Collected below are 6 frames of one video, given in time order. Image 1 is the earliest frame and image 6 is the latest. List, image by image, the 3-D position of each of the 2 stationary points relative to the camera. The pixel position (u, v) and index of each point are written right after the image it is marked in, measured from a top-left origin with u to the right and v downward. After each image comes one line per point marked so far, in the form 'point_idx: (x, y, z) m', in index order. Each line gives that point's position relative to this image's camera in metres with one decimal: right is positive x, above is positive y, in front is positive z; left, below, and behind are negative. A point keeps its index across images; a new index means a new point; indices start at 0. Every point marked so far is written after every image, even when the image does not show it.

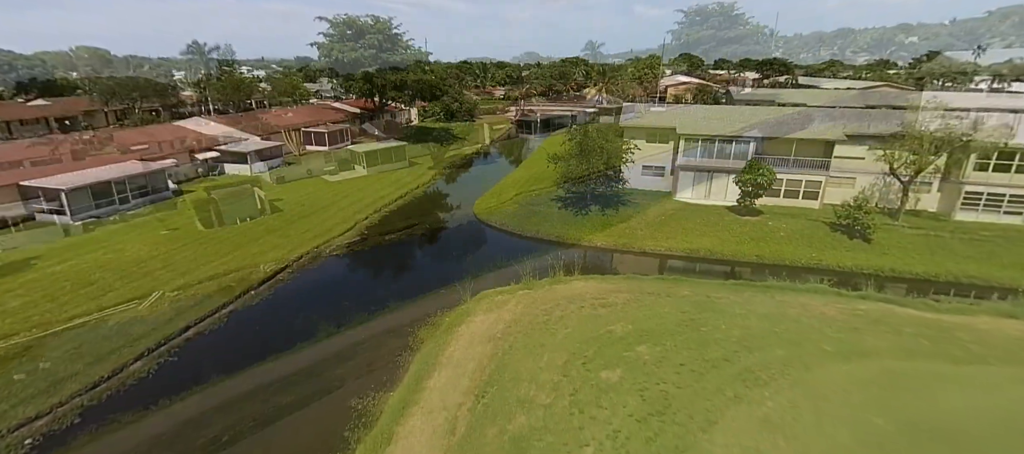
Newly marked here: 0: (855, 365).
0: (+10.2, -4.1, +14.4) m
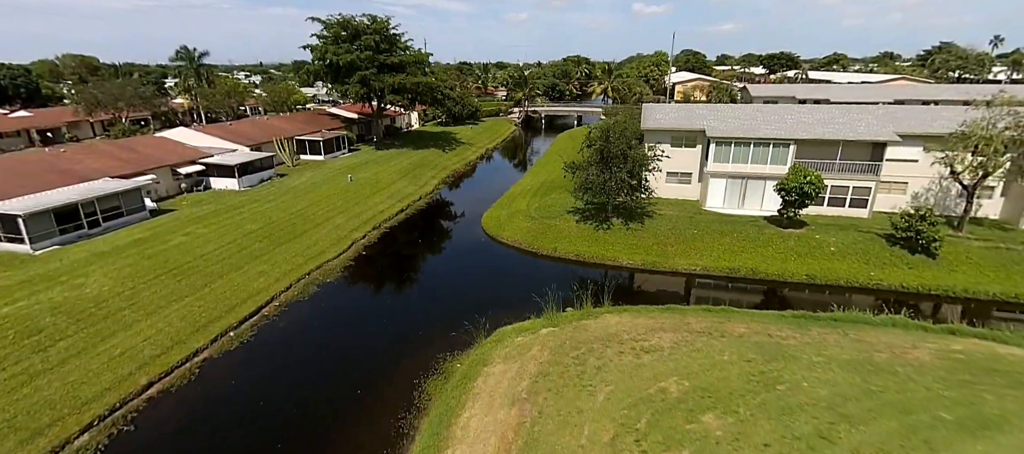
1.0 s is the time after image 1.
0: (+11.0, -4.9, +11.2) m
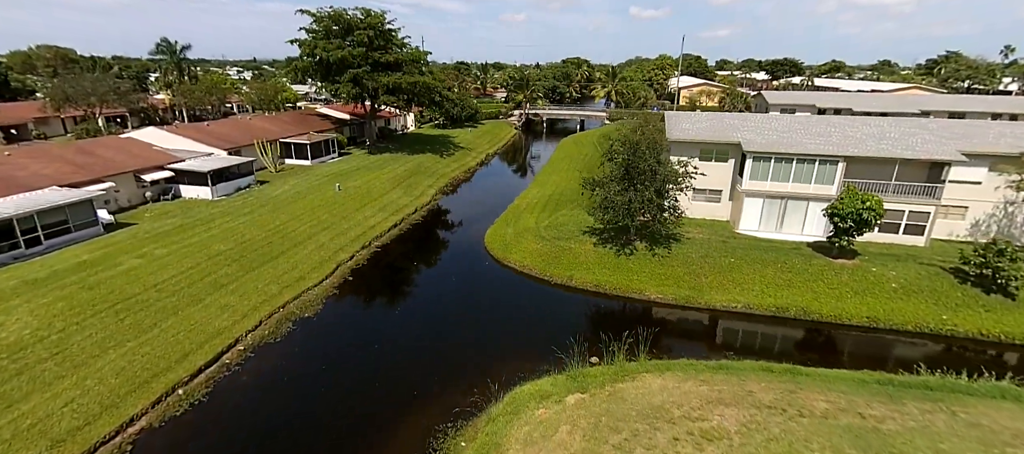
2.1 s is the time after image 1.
0: (+11.6, -6.3, +7.7) m
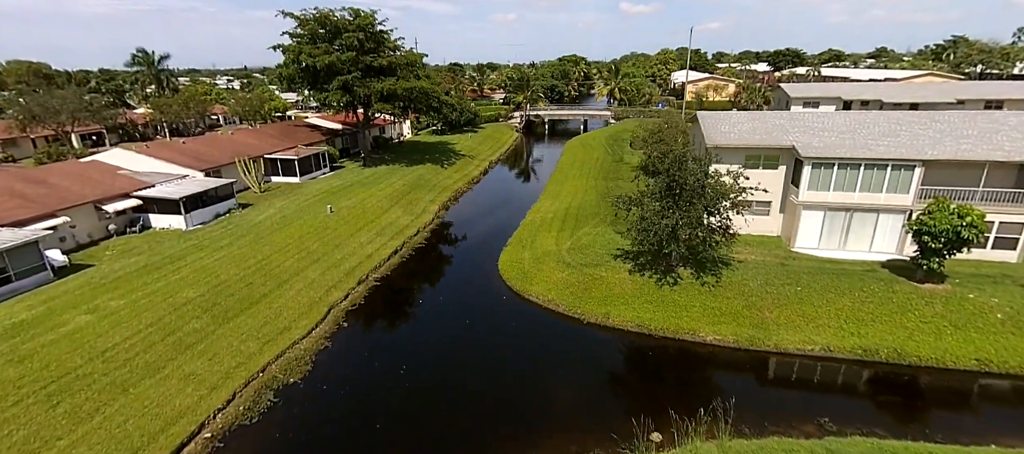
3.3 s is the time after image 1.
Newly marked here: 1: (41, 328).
0: (+12.9, -7.2, +4.0) m
1: (-17.1, -3.6, +17.6) m
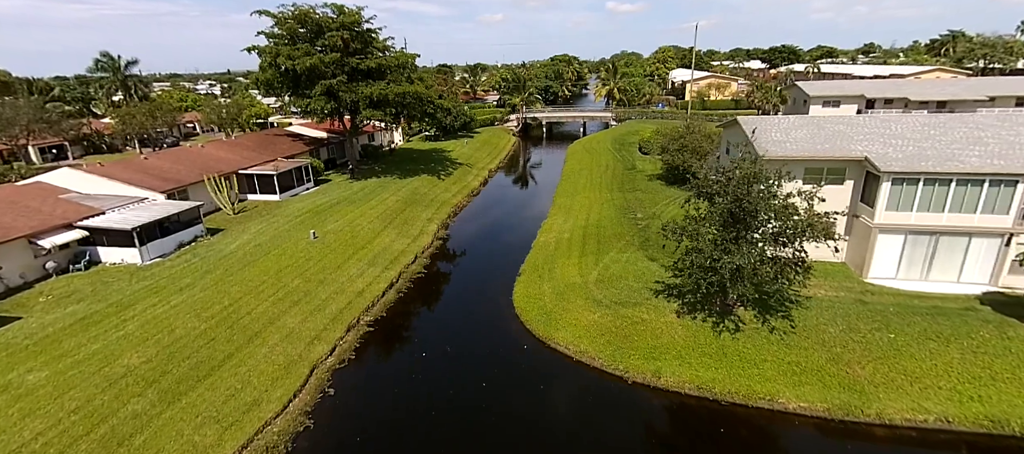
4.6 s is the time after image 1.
0: (+14.2, -8.2, +0.3) m
1: (-16.1, -5.3, +13.3) m
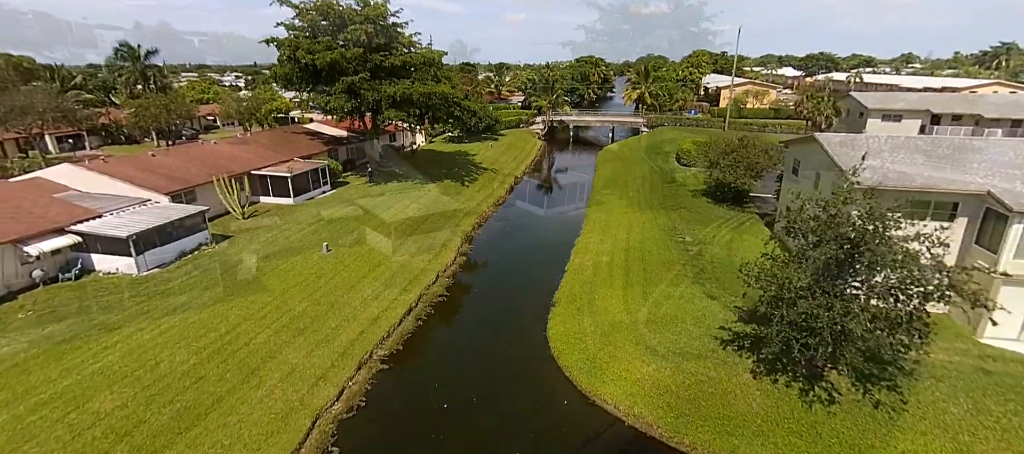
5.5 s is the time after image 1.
0: (+14.6, -9.8, -3.0) m
1: (-15.1, -5.7, +11.0) m
